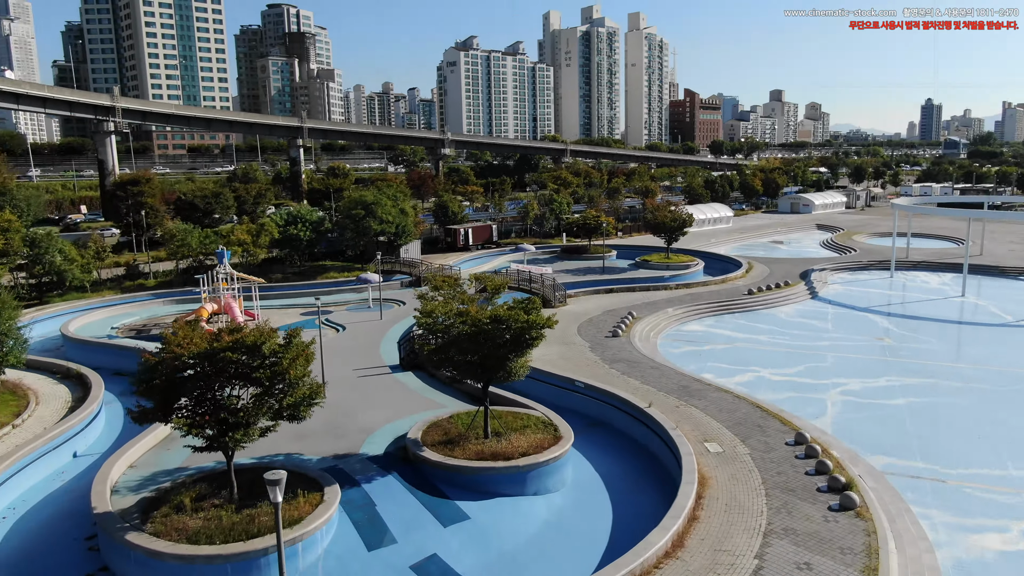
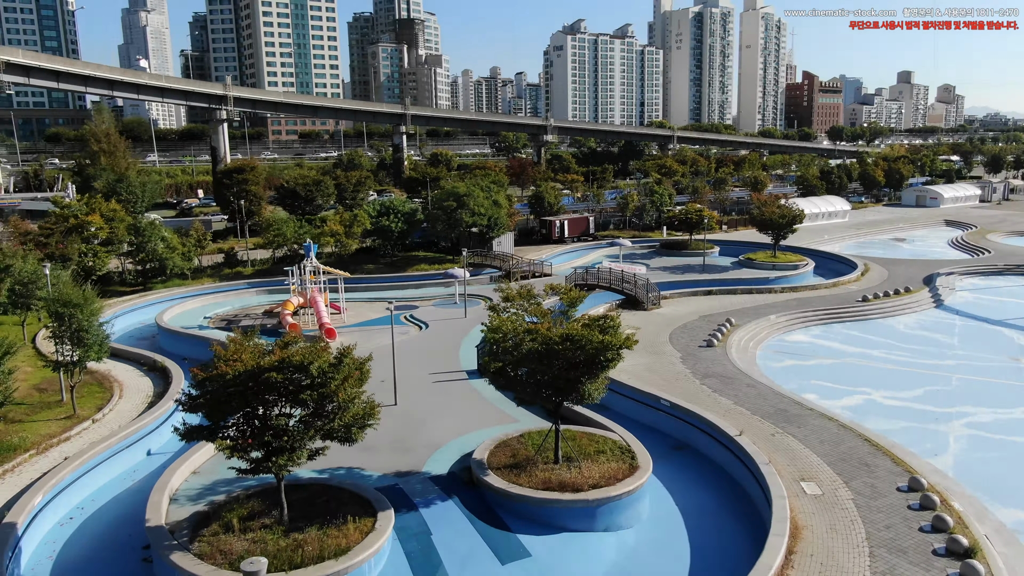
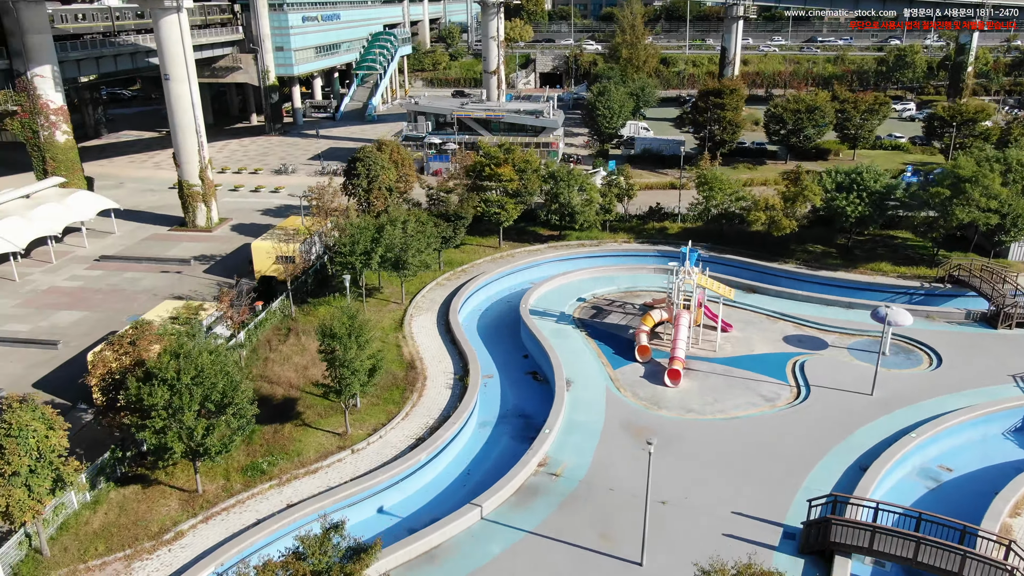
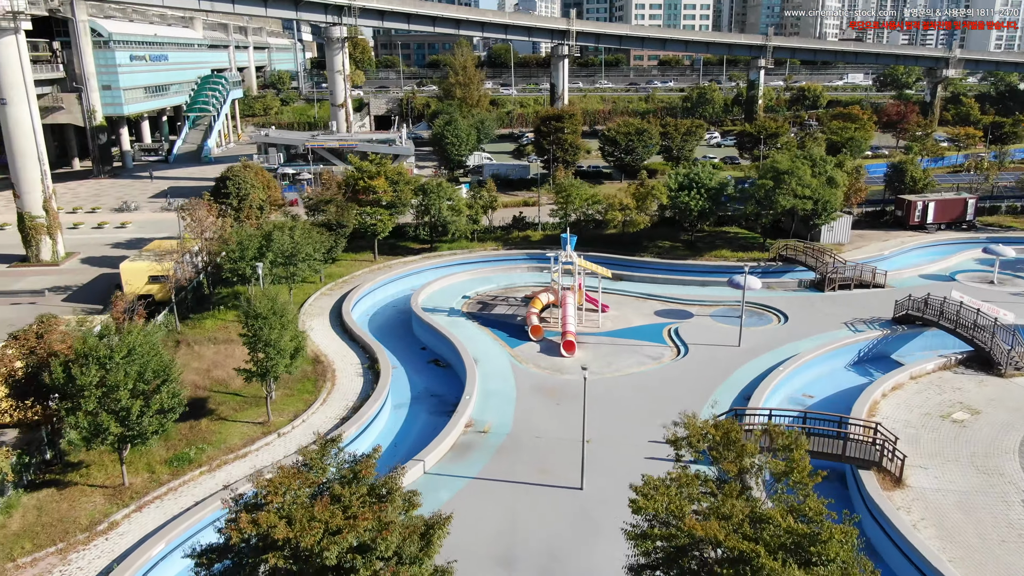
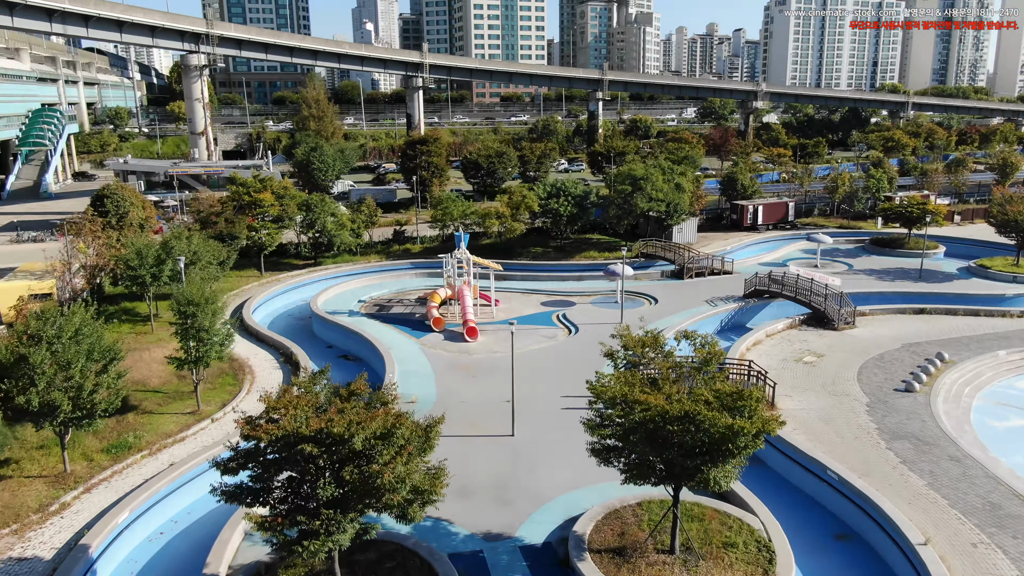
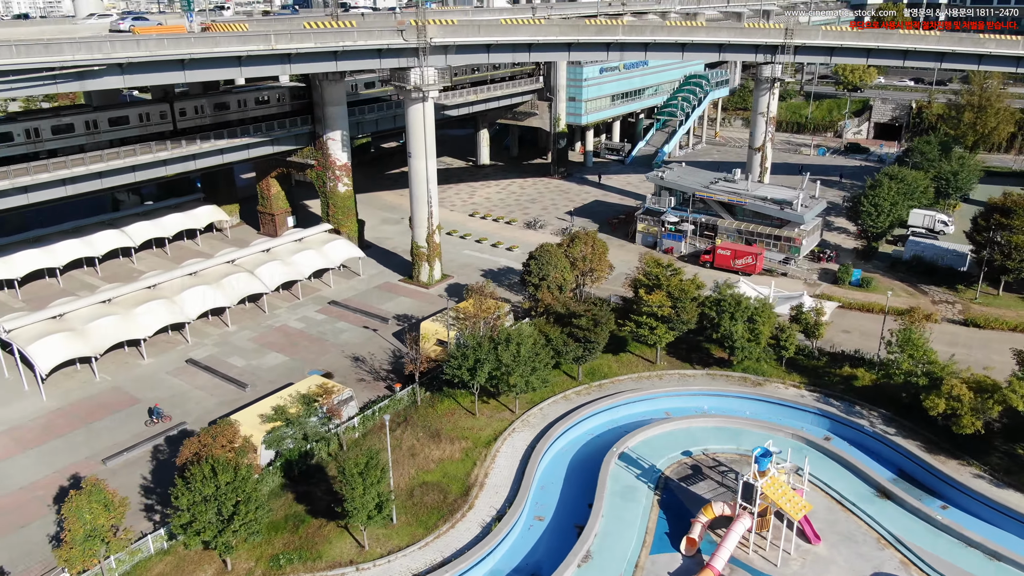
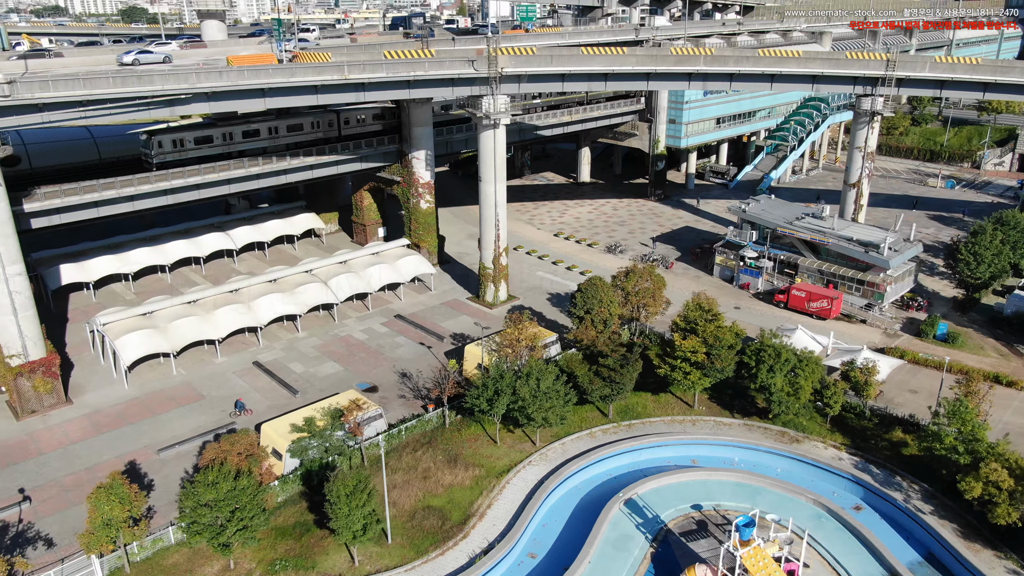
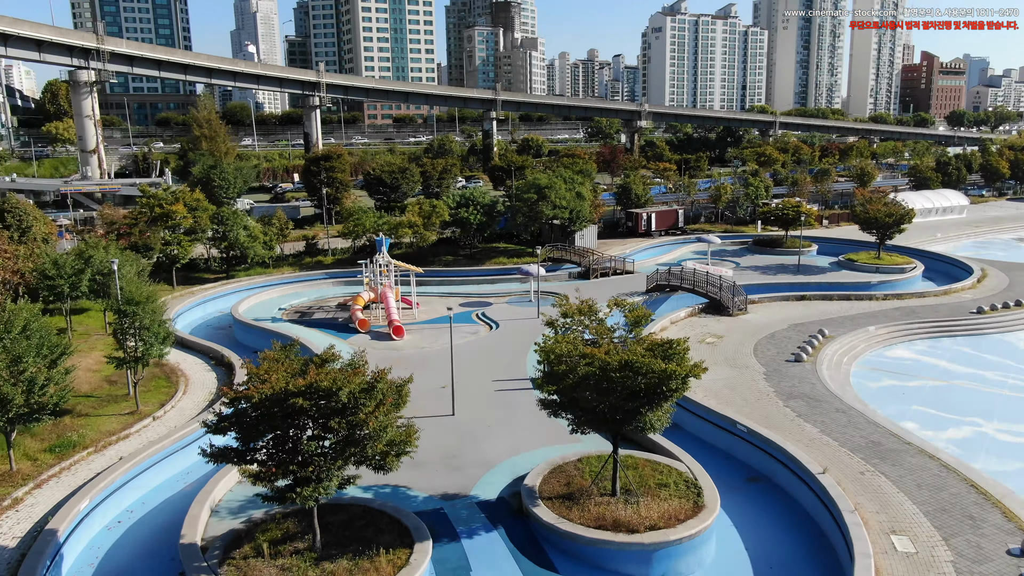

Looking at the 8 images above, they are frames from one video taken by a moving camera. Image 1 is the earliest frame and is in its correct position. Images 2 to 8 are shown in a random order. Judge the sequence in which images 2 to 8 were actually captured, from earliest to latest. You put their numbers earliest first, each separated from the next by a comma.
2, 8, 5, 4, 3, 6, 7
